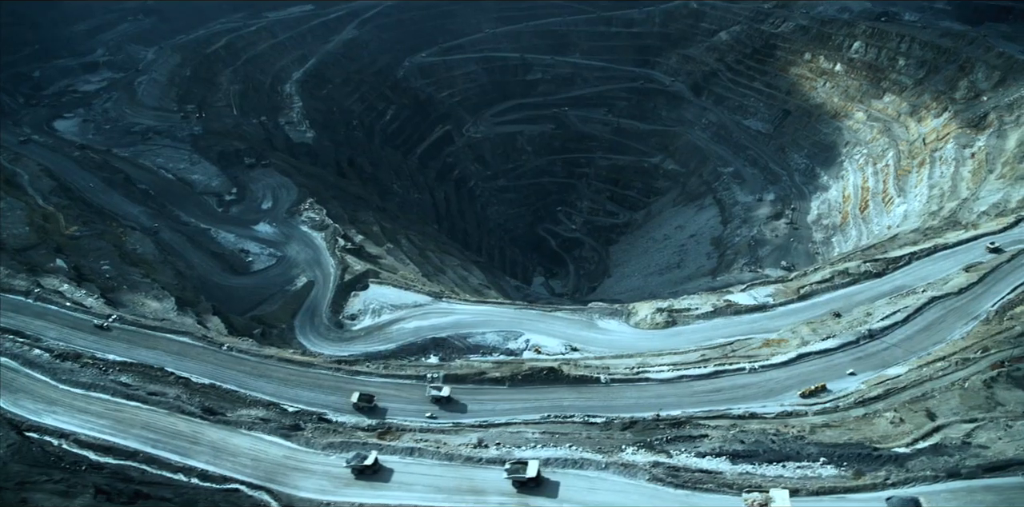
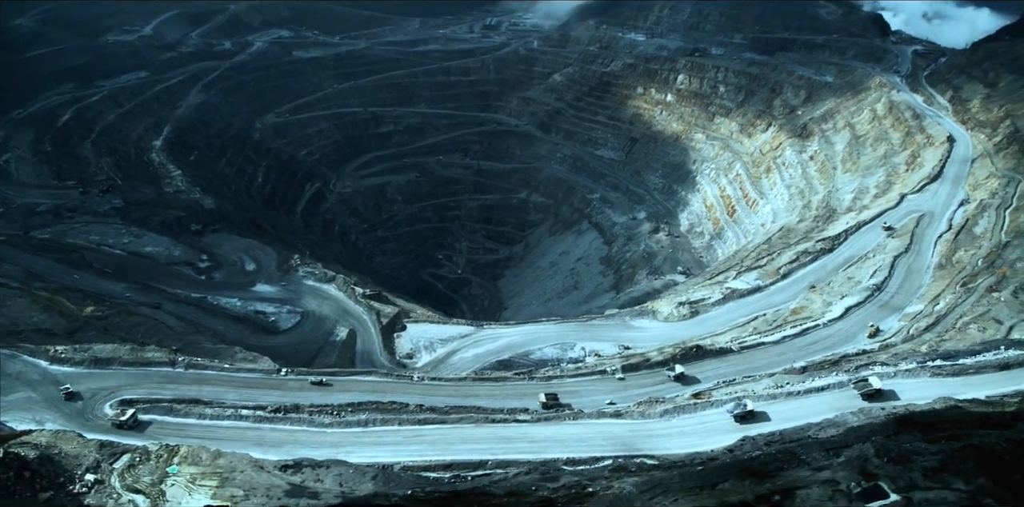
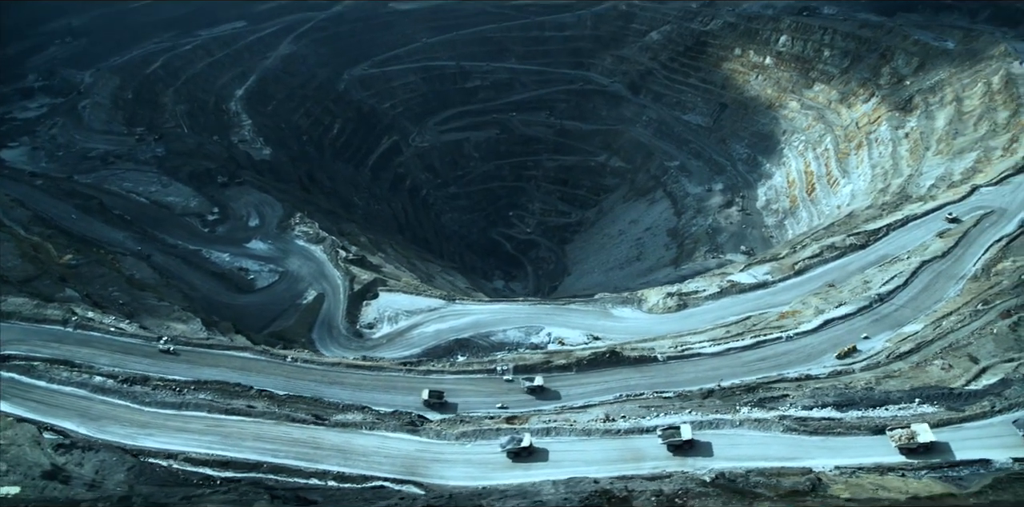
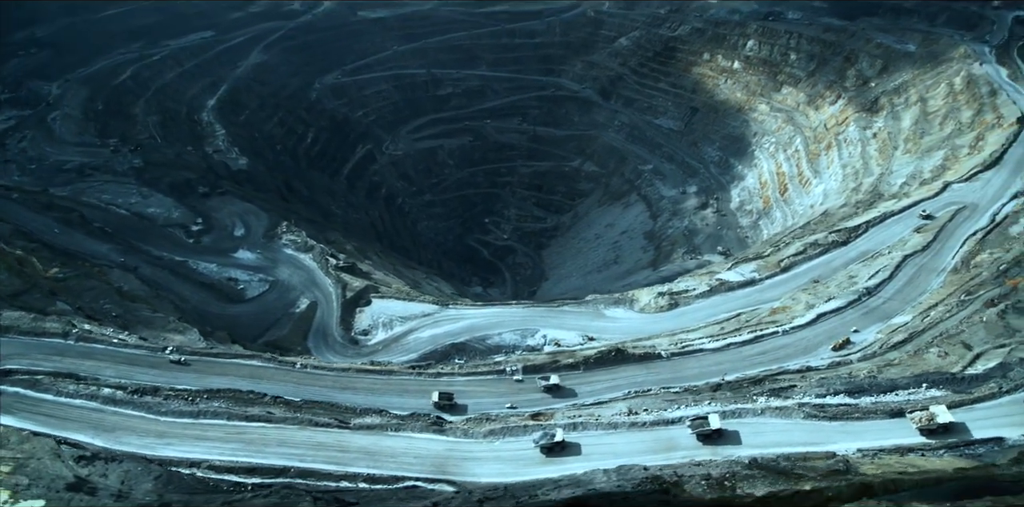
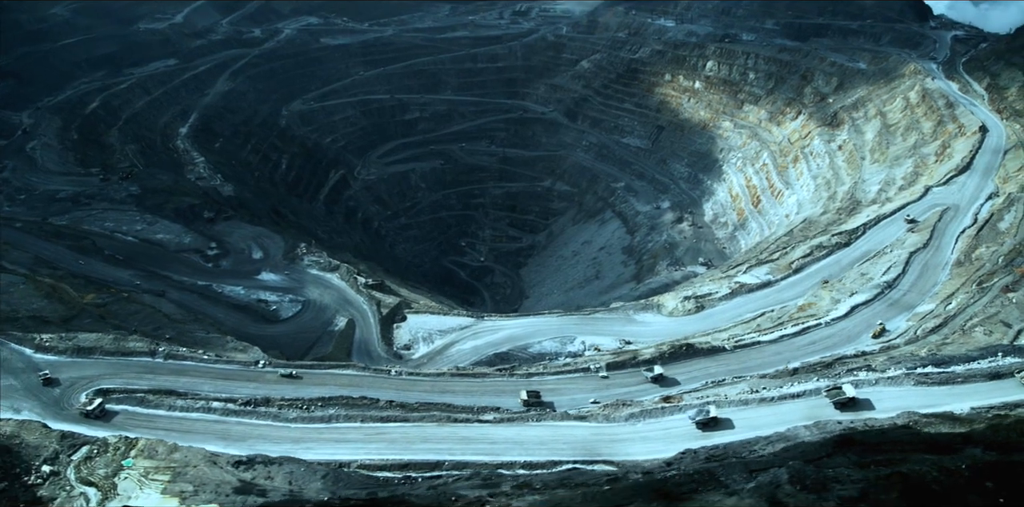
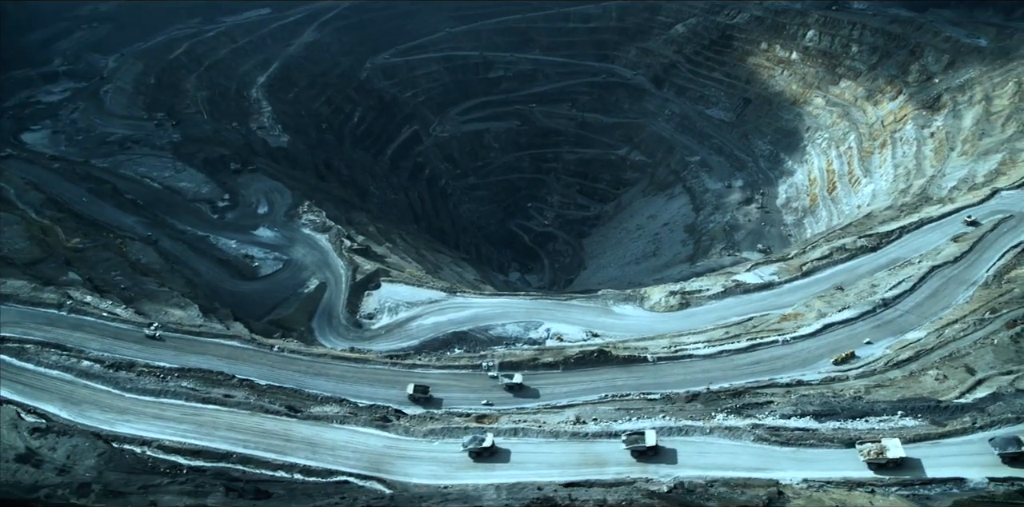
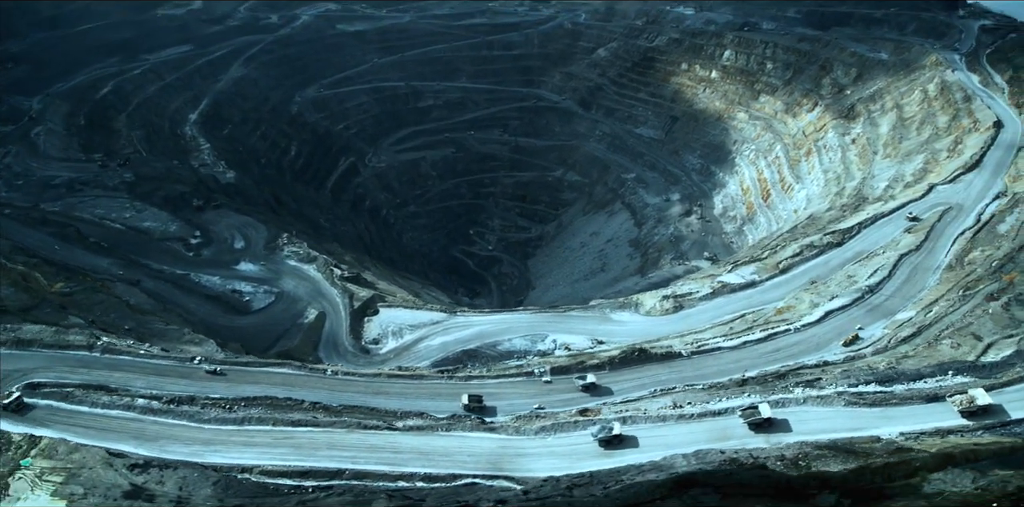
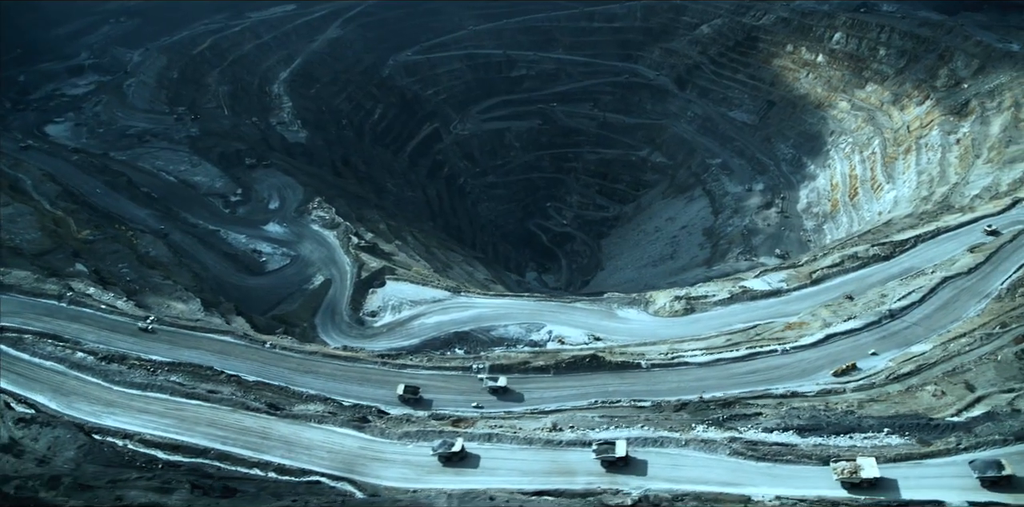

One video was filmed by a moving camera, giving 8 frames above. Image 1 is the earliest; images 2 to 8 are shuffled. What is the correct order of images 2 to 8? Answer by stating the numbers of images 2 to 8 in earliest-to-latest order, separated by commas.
8, 6, 3, 4, 7, 5, 2
